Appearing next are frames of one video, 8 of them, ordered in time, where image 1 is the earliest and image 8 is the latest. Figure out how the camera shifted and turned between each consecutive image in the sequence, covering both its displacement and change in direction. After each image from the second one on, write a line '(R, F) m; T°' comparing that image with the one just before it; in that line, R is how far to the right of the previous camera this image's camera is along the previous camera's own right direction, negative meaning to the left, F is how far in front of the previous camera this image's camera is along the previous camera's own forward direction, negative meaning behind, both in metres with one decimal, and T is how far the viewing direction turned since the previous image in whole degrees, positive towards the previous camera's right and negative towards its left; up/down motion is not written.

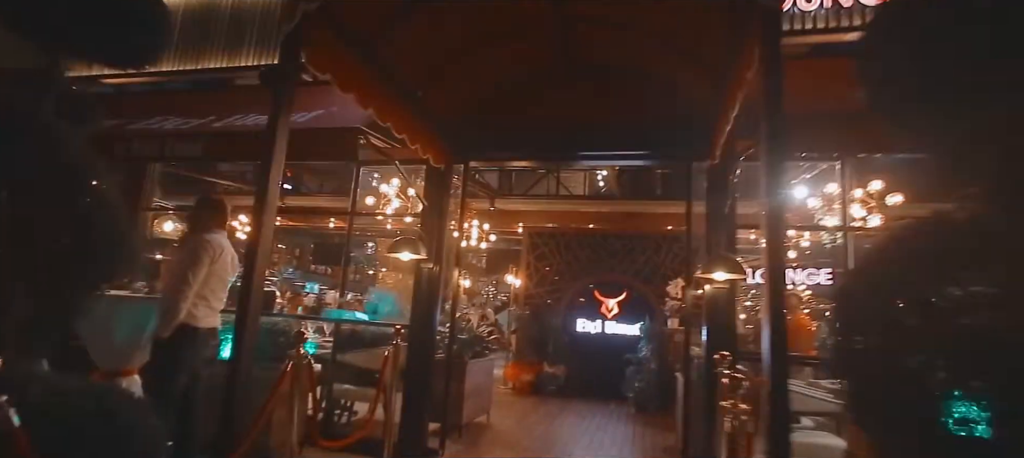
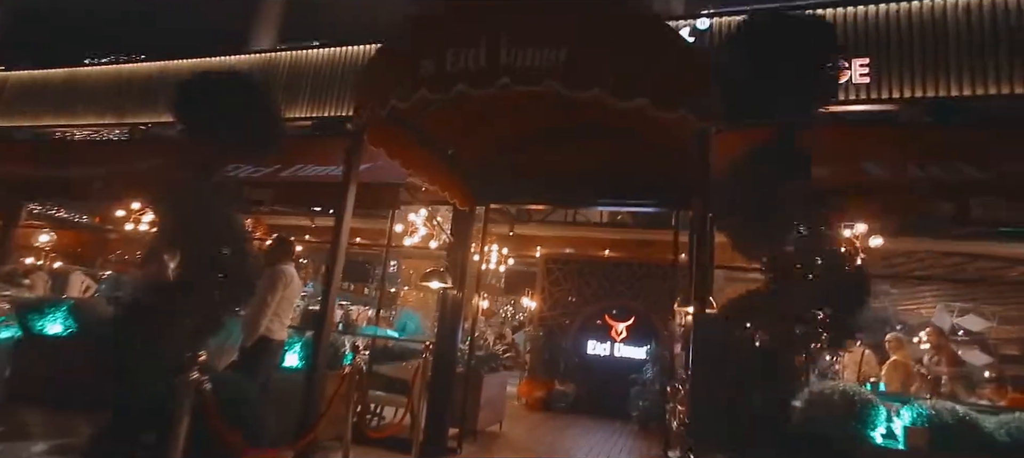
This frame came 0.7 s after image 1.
(+0.1, -0.8) m; -2°
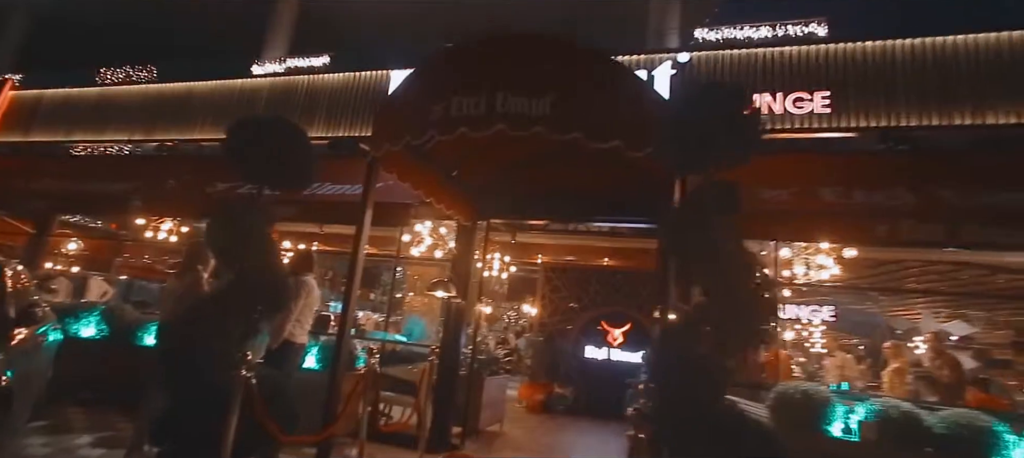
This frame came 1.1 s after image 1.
(0.0, -0.5) m; 0°
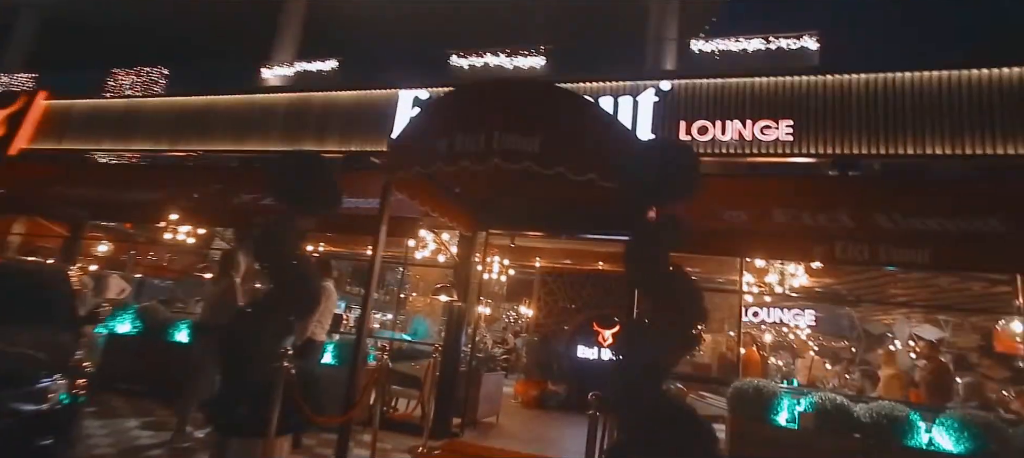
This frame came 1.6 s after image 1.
(0.0, -0.6) m; 0°
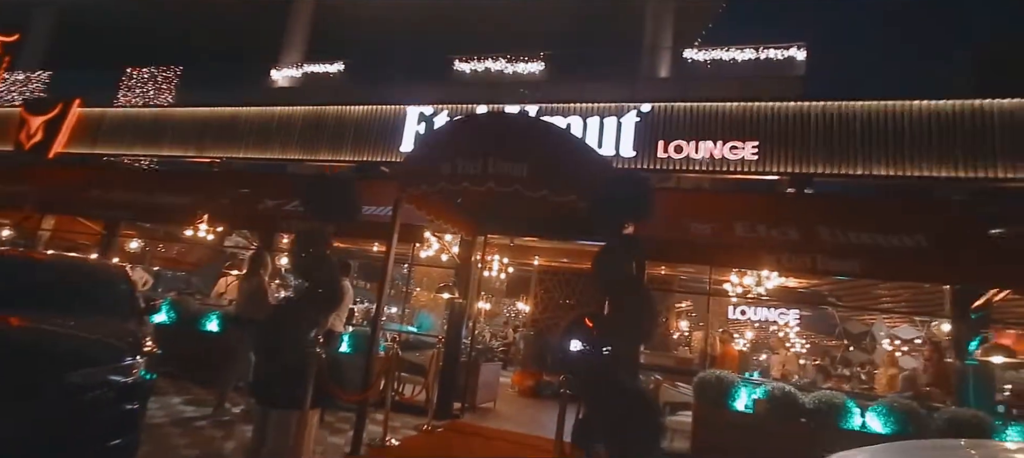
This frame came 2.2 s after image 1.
(+0.1, -0.8) m; 0°
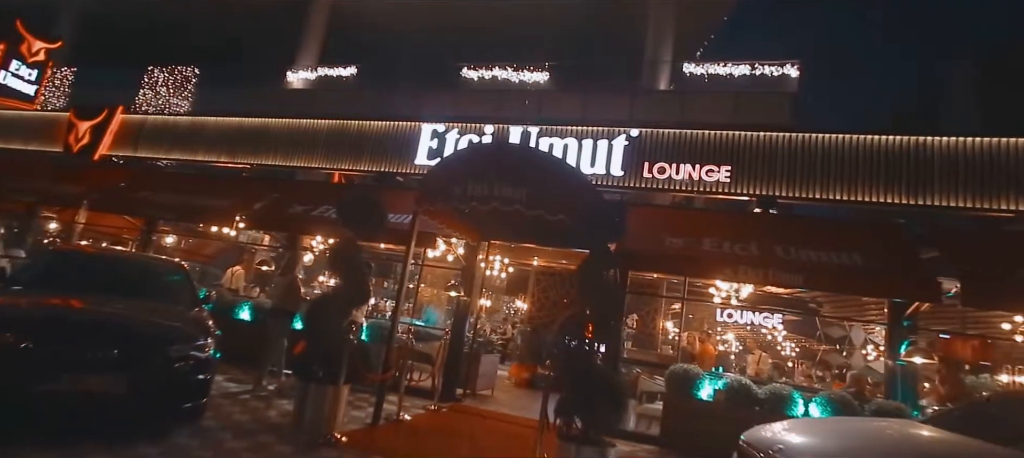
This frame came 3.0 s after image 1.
(0.0, -0.9) m; 0°
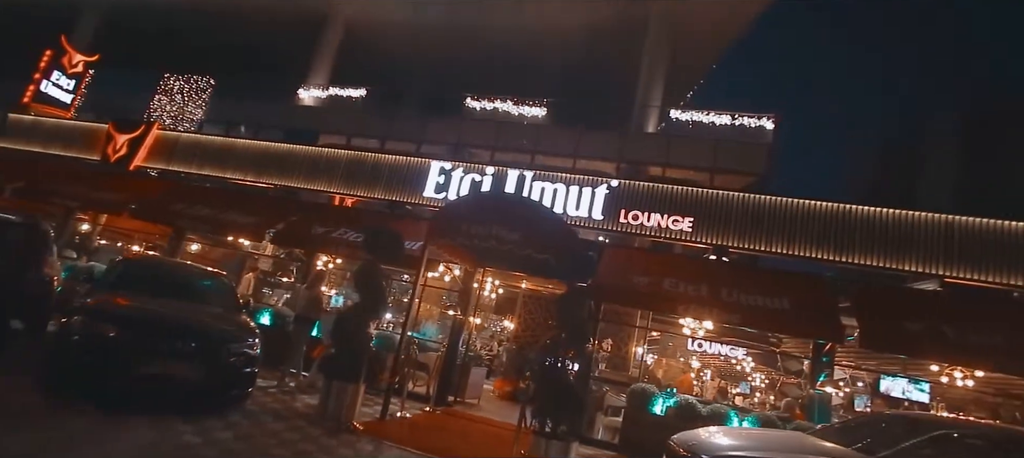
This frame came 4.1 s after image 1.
(-0.1, -1.3) m; +1°
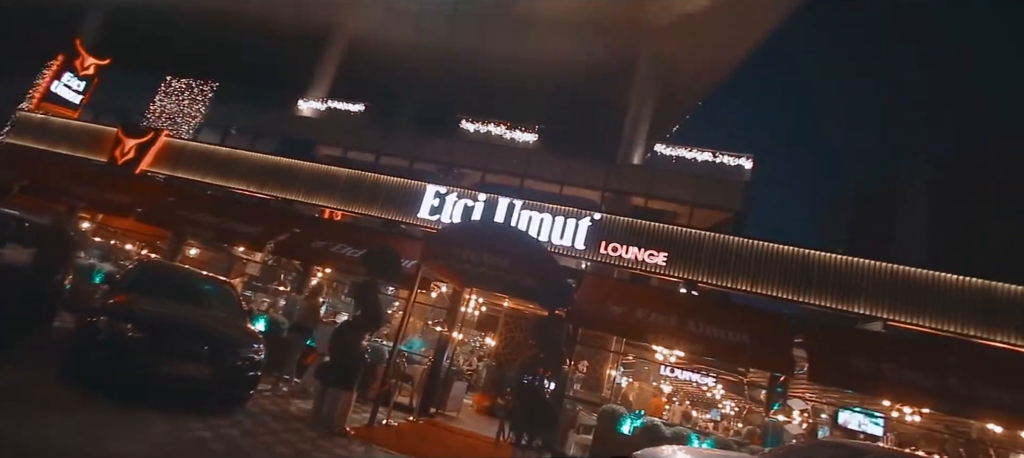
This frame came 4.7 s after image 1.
(-0.1, -0.7) m; +2°
